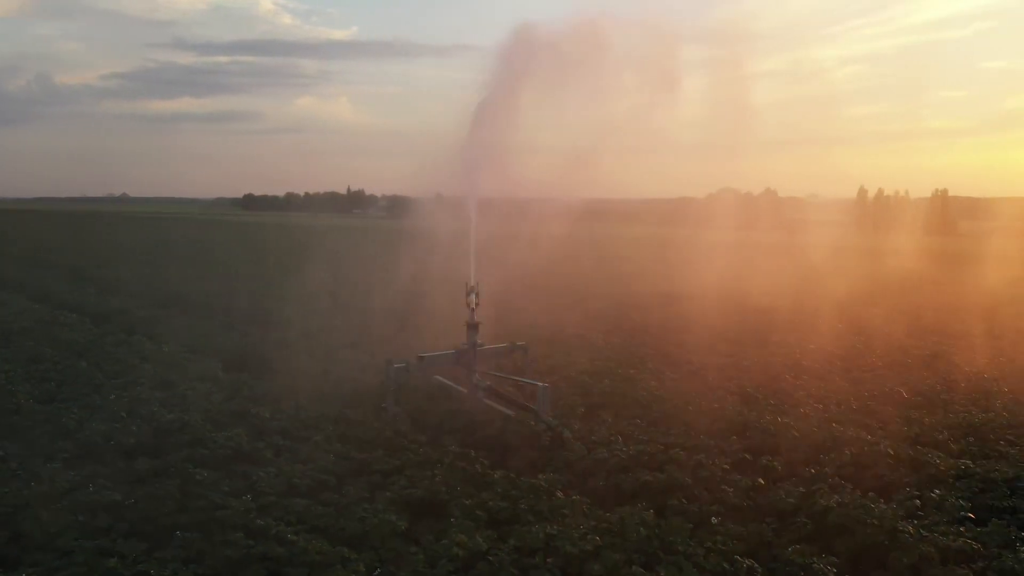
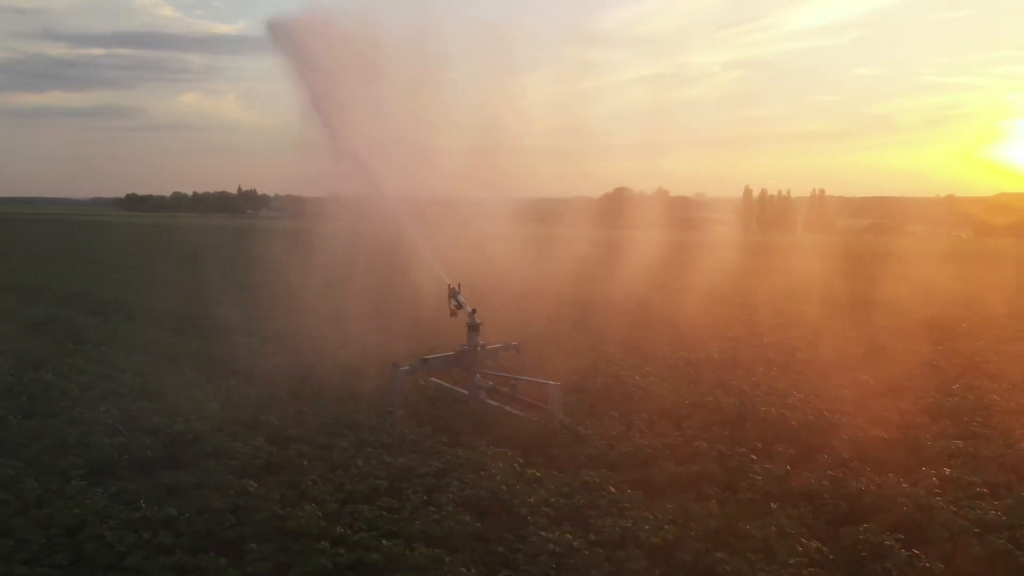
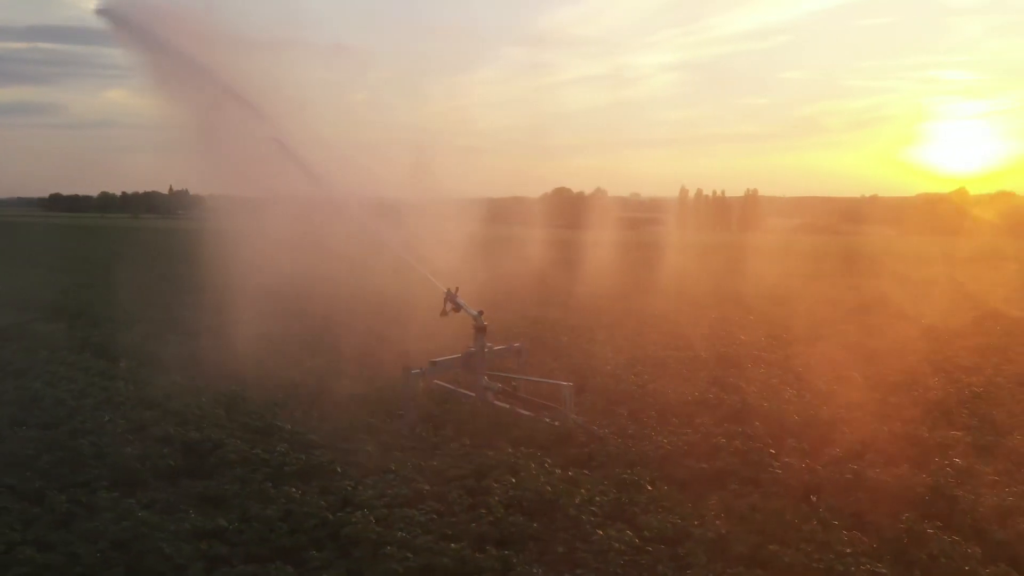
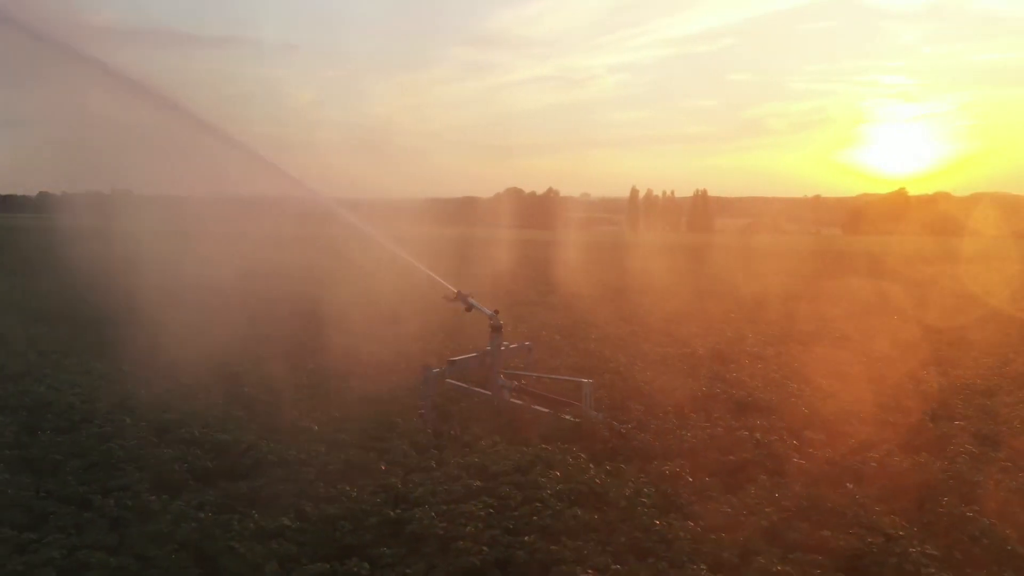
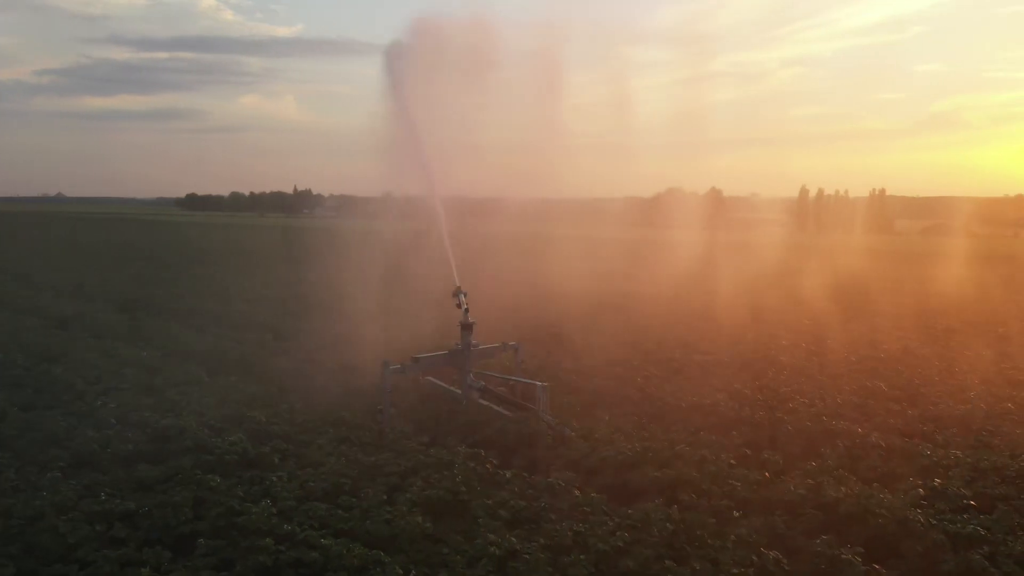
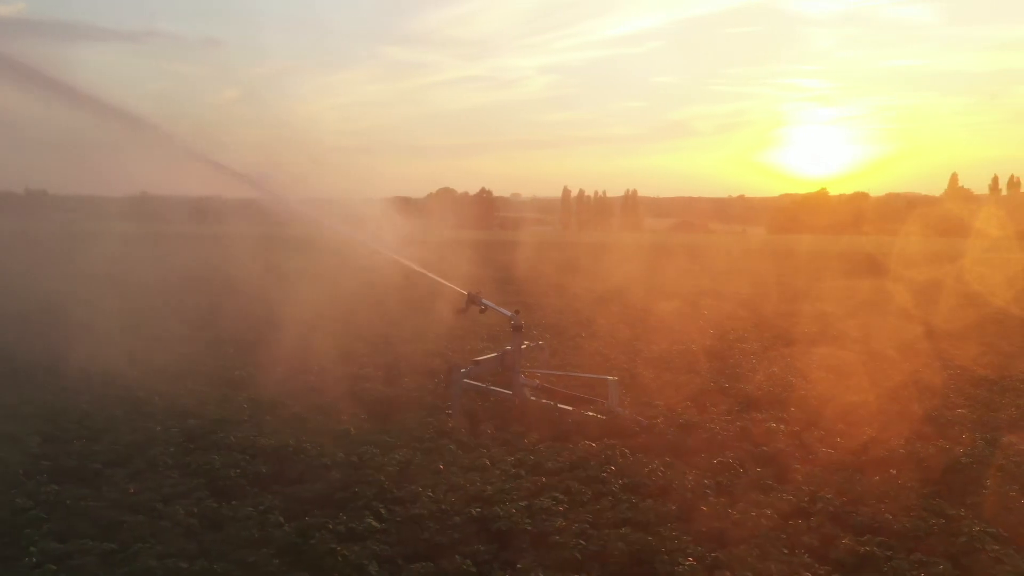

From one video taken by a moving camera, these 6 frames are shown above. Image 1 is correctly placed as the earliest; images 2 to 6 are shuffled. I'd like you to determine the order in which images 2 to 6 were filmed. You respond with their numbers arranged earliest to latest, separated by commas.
5, 2, 3, 4, 6
